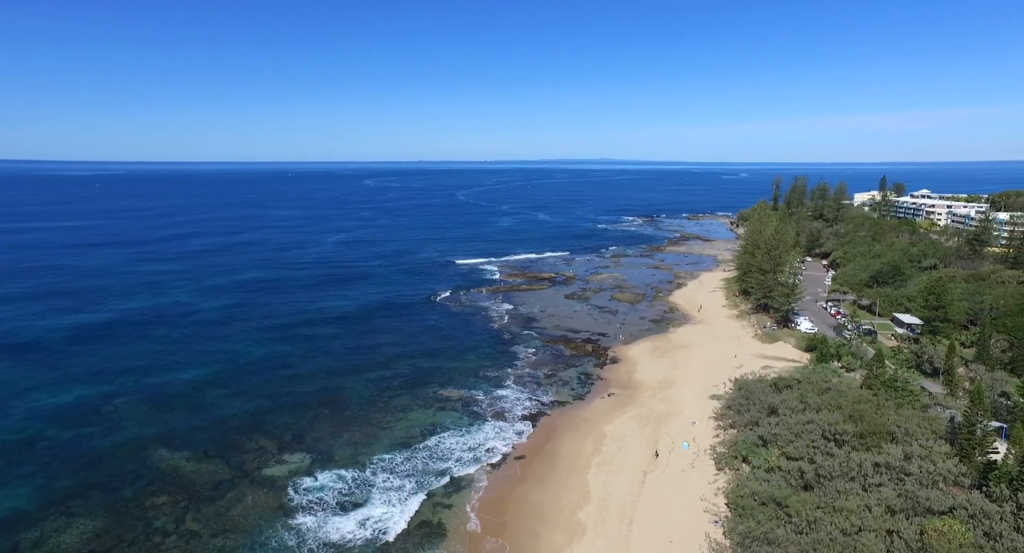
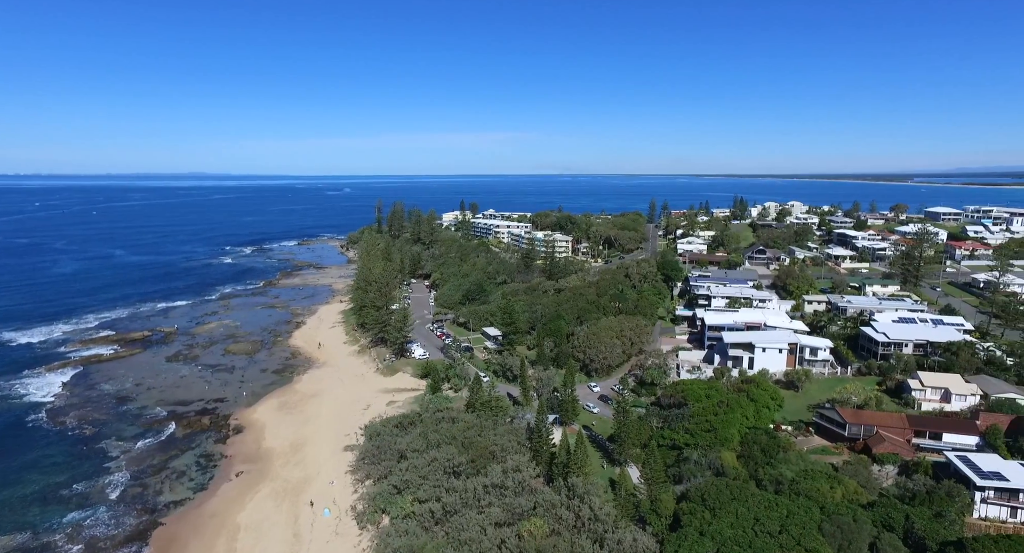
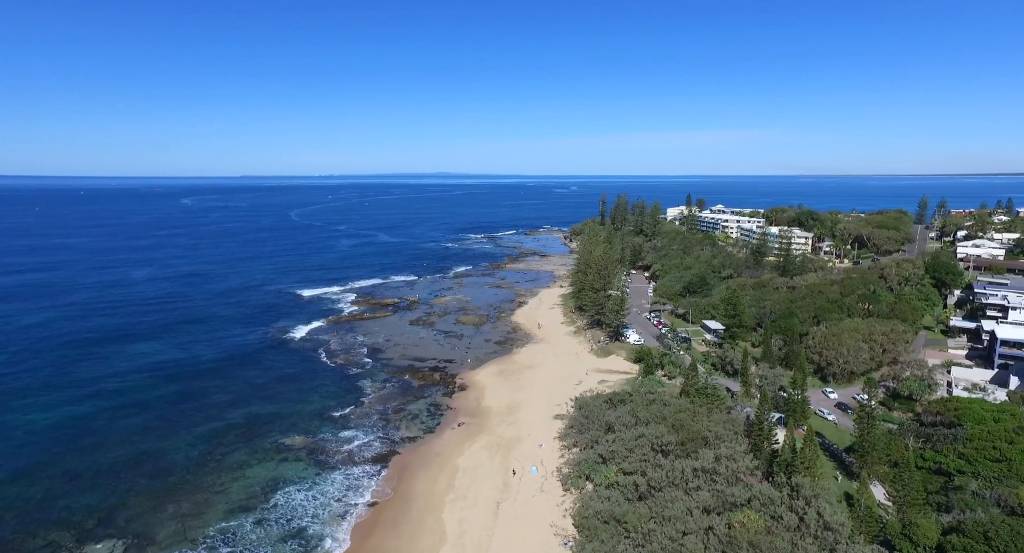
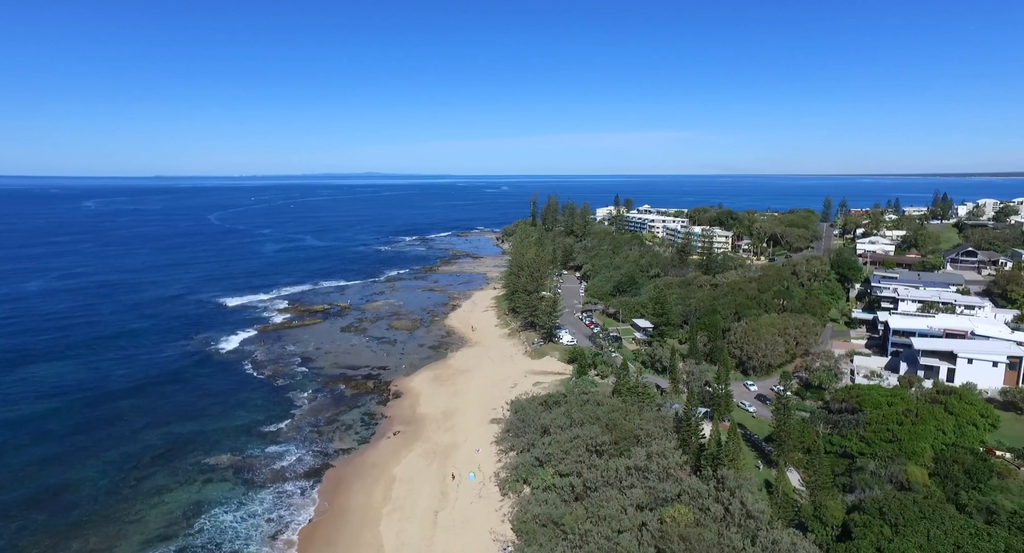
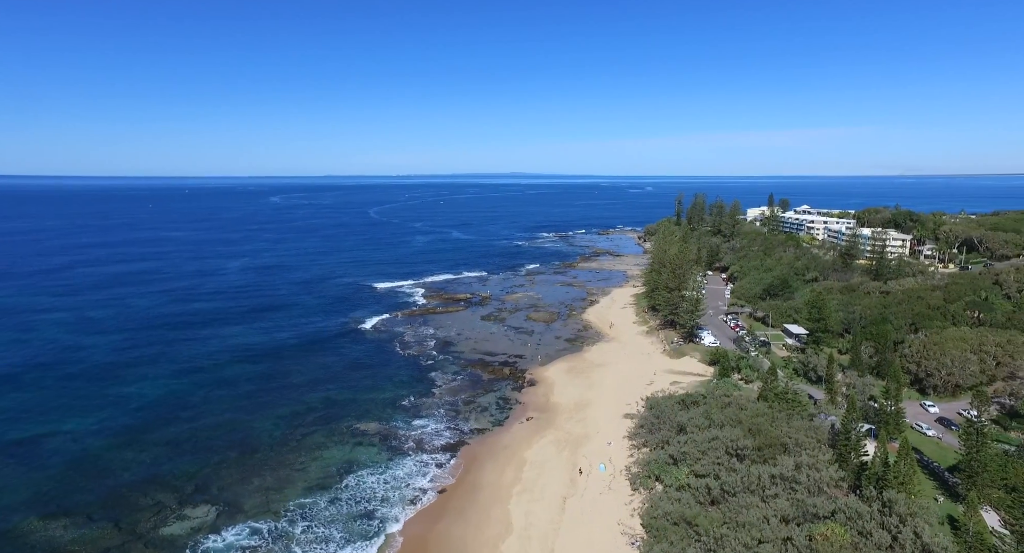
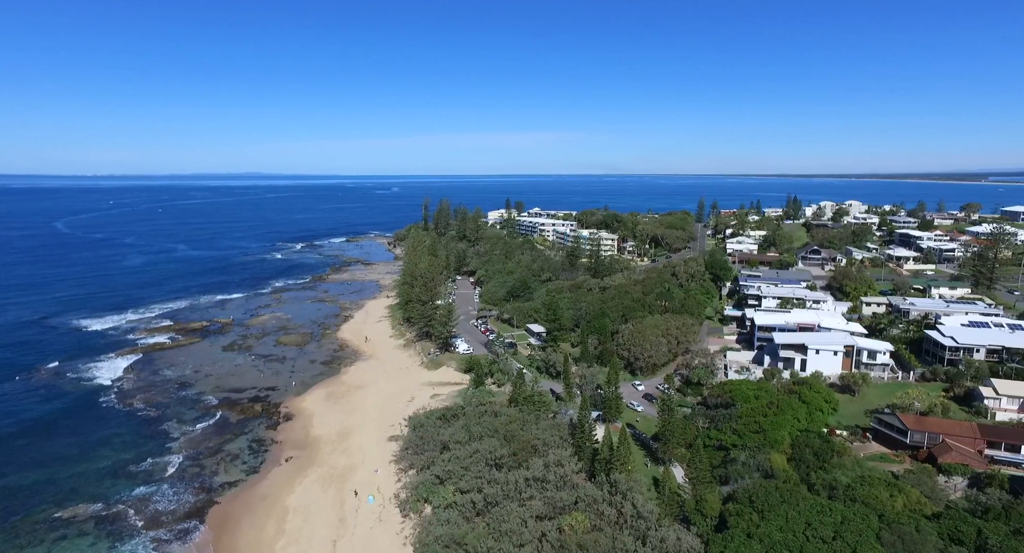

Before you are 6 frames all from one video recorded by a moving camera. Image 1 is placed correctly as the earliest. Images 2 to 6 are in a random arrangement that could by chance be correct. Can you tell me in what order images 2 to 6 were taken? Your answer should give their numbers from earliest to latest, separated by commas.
5, 3, 4, 6, 2
